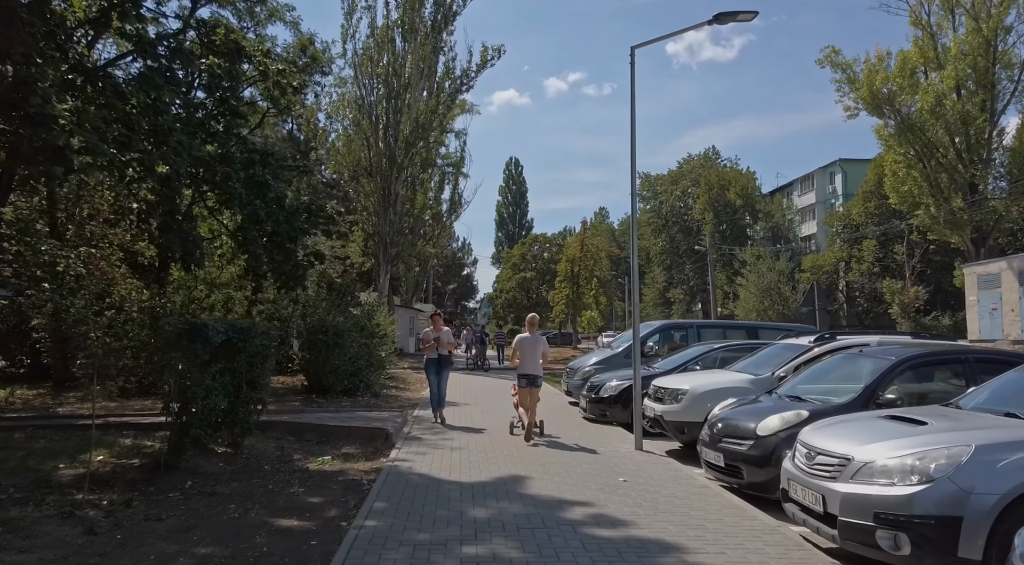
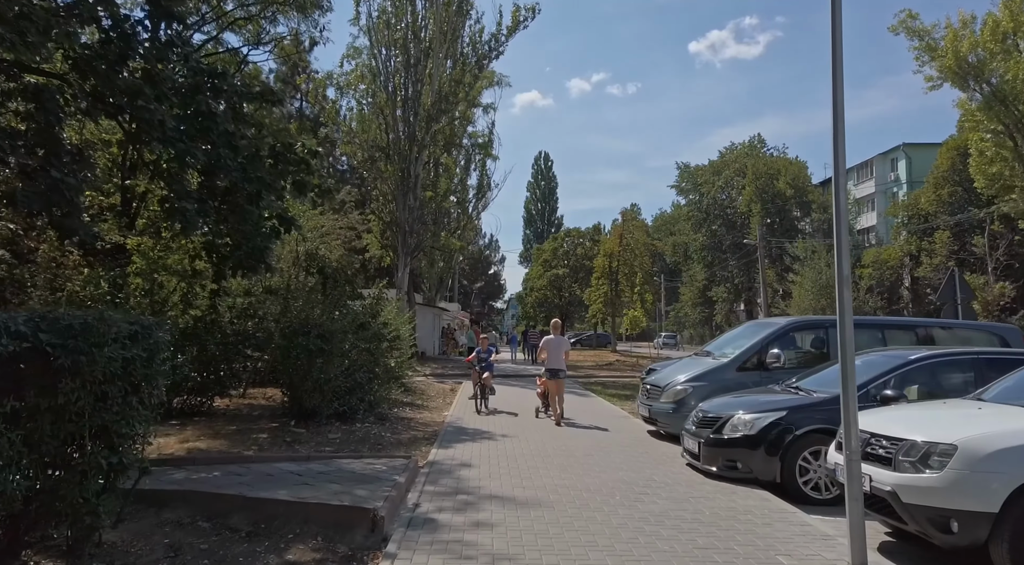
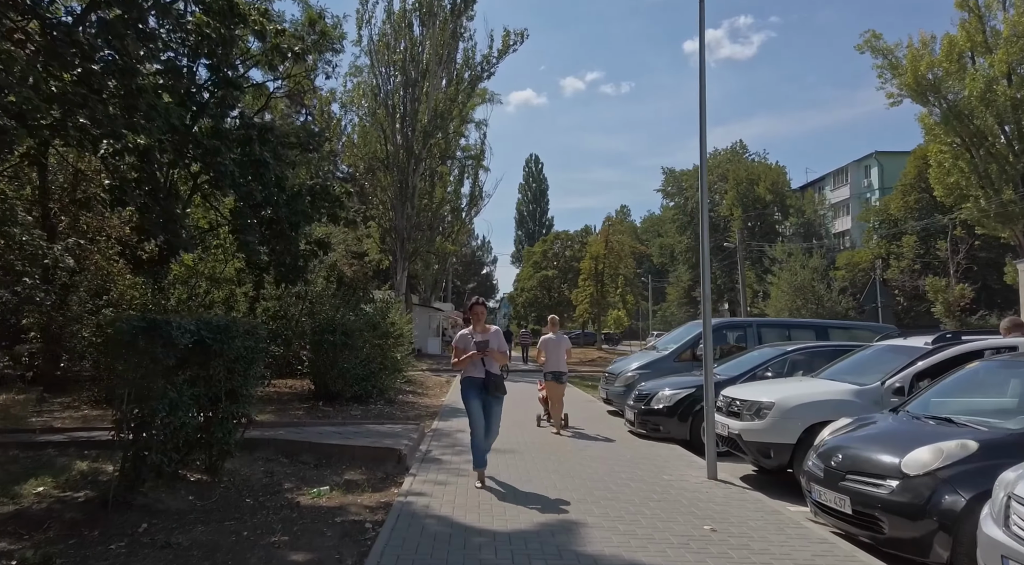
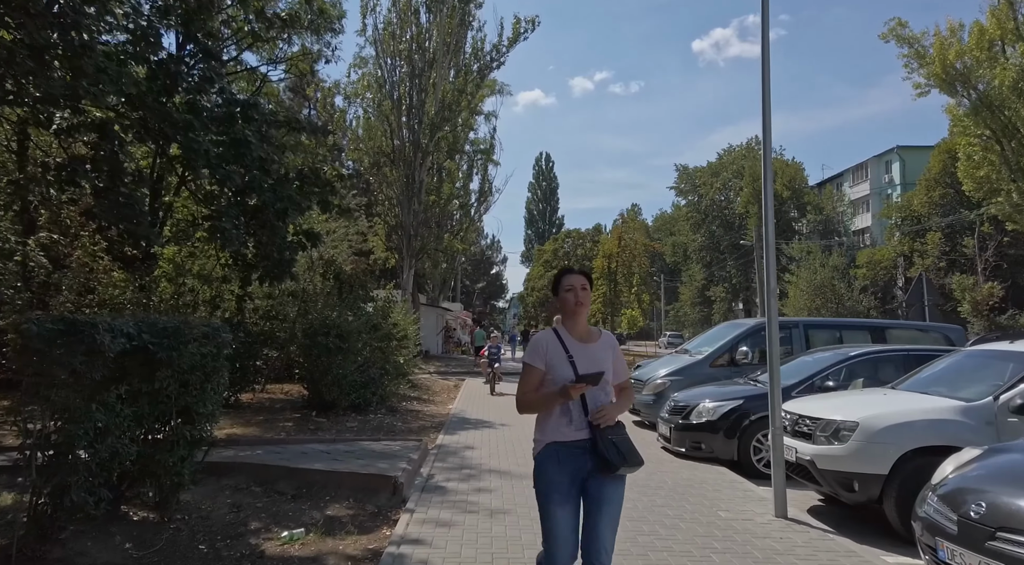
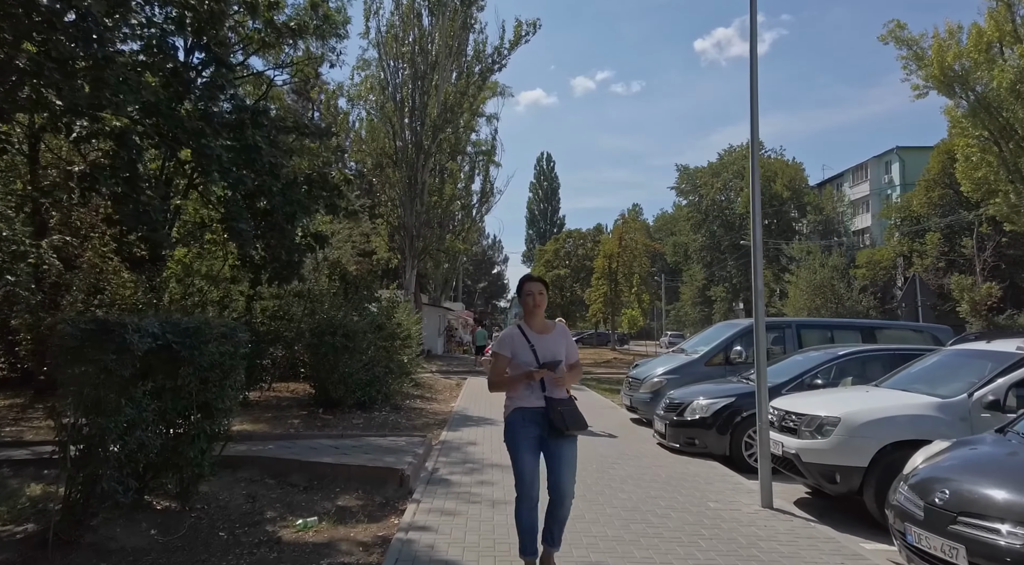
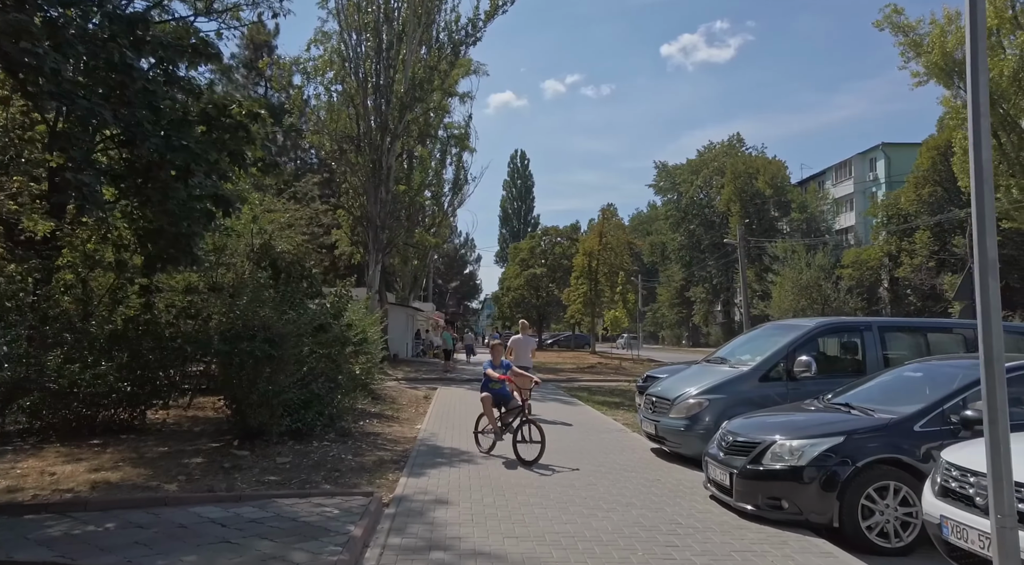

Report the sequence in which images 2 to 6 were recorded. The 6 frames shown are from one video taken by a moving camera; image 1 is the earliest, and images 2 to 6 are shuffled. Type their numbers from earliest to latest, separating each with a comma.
3, 5, 4, 2, 6
